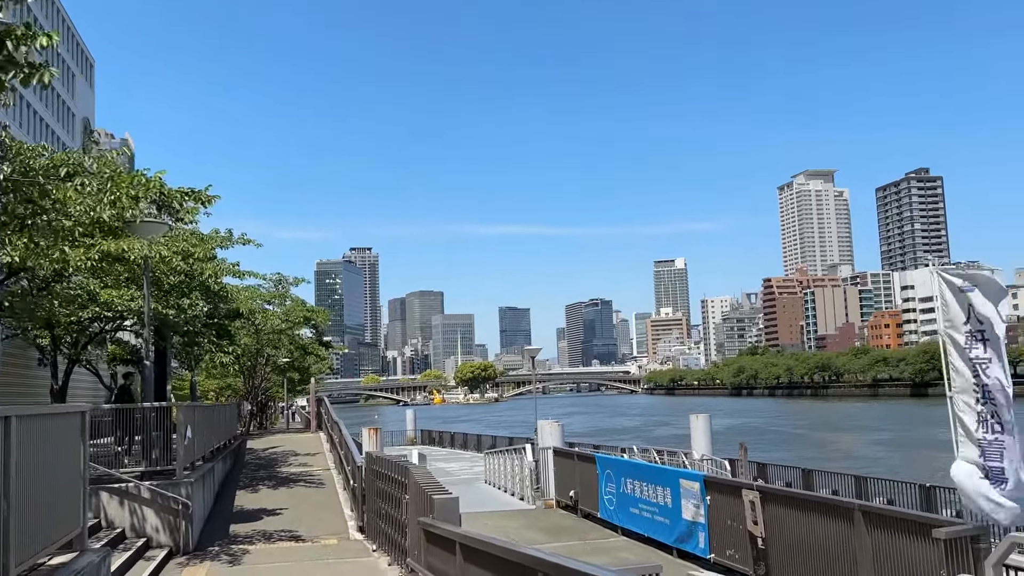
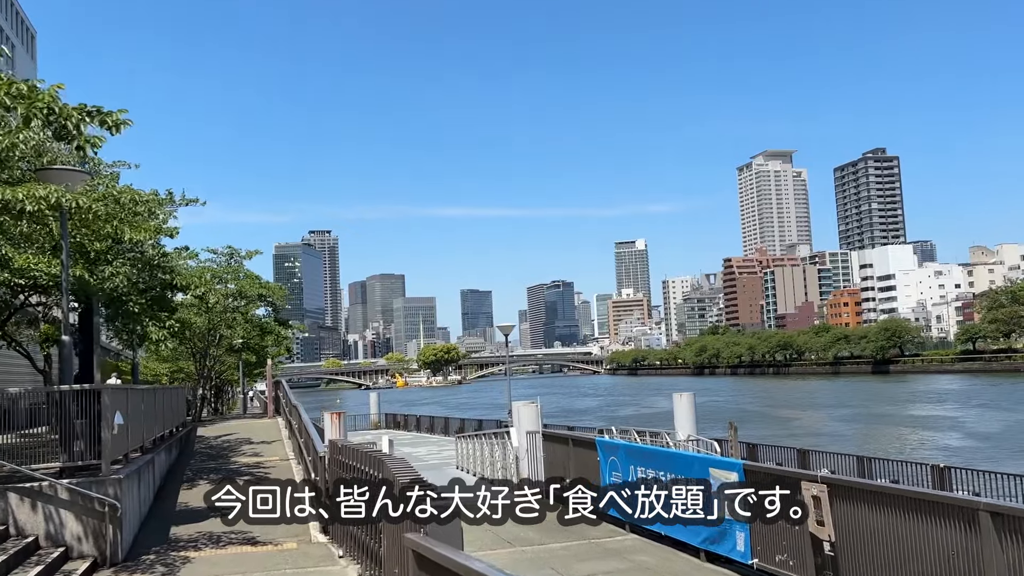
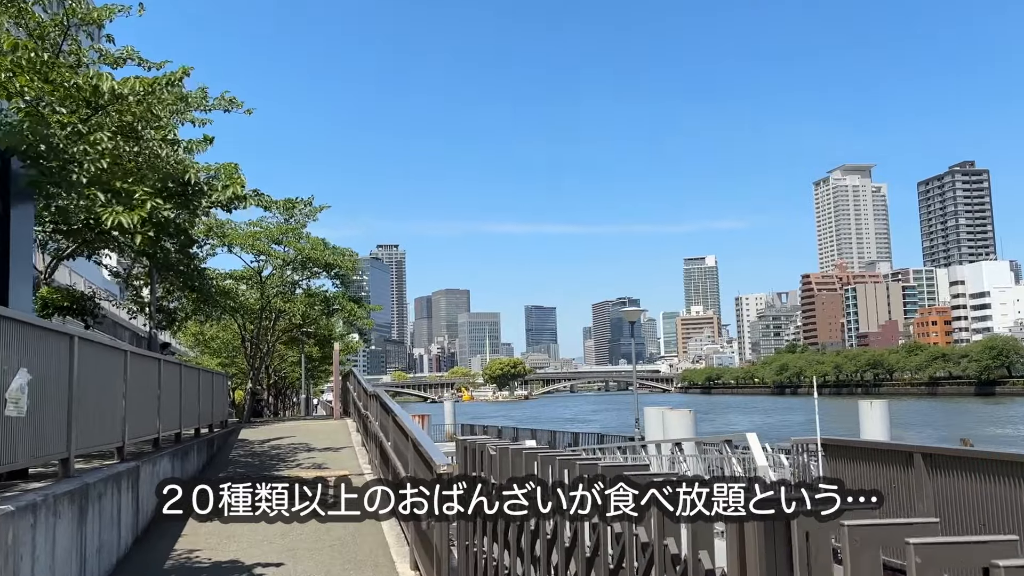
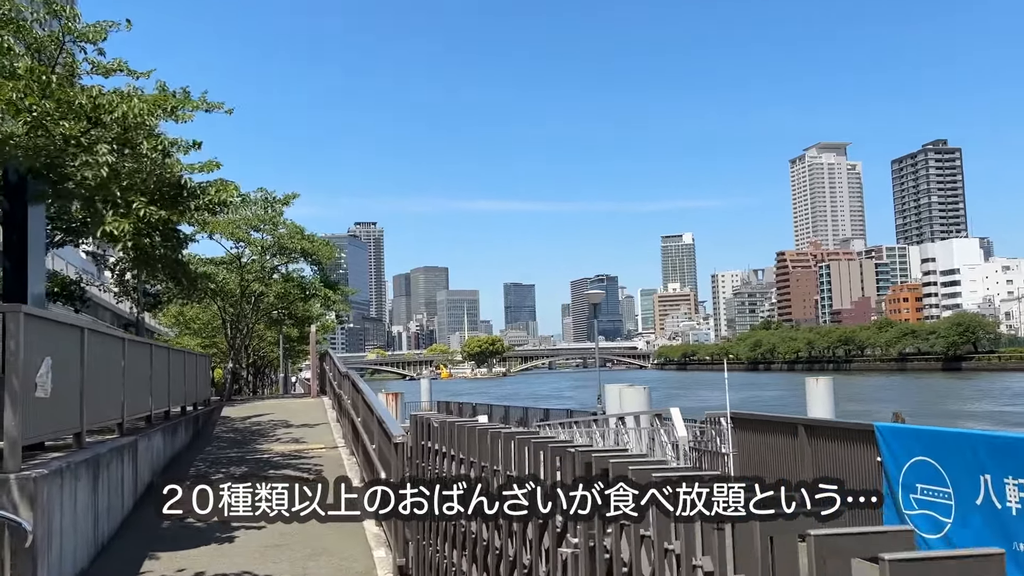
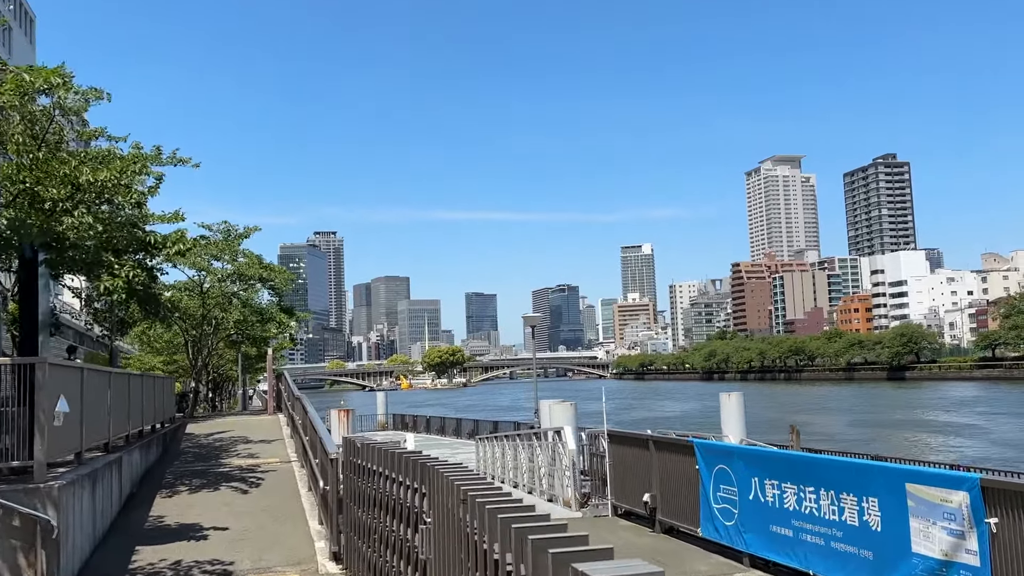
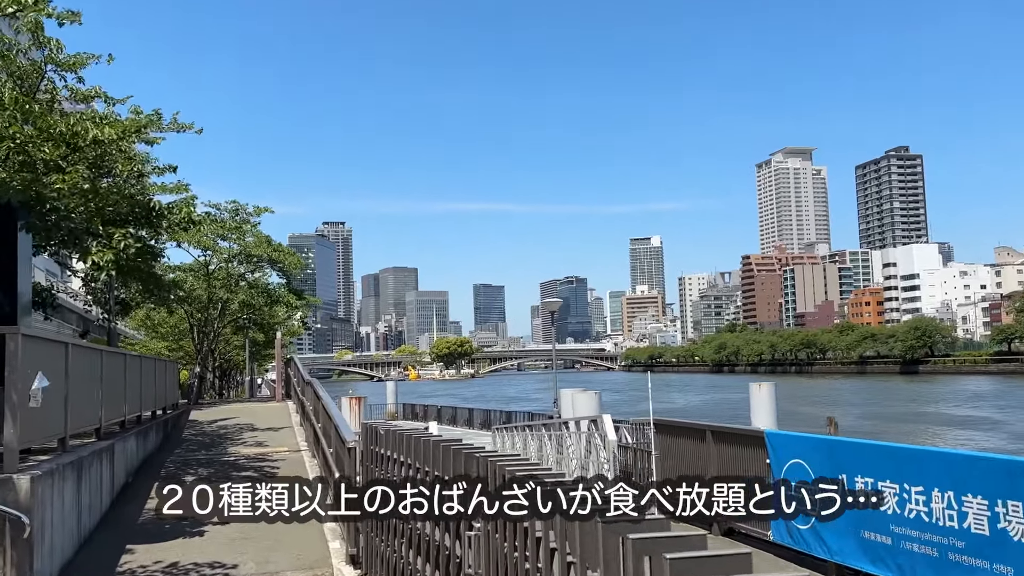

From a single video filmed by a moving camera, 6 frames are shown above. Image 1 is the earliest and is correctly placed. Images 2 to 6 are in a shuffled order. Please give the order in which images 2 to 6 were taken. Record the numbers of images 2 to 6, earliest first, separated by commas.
2, 5, 6, 4, 3
